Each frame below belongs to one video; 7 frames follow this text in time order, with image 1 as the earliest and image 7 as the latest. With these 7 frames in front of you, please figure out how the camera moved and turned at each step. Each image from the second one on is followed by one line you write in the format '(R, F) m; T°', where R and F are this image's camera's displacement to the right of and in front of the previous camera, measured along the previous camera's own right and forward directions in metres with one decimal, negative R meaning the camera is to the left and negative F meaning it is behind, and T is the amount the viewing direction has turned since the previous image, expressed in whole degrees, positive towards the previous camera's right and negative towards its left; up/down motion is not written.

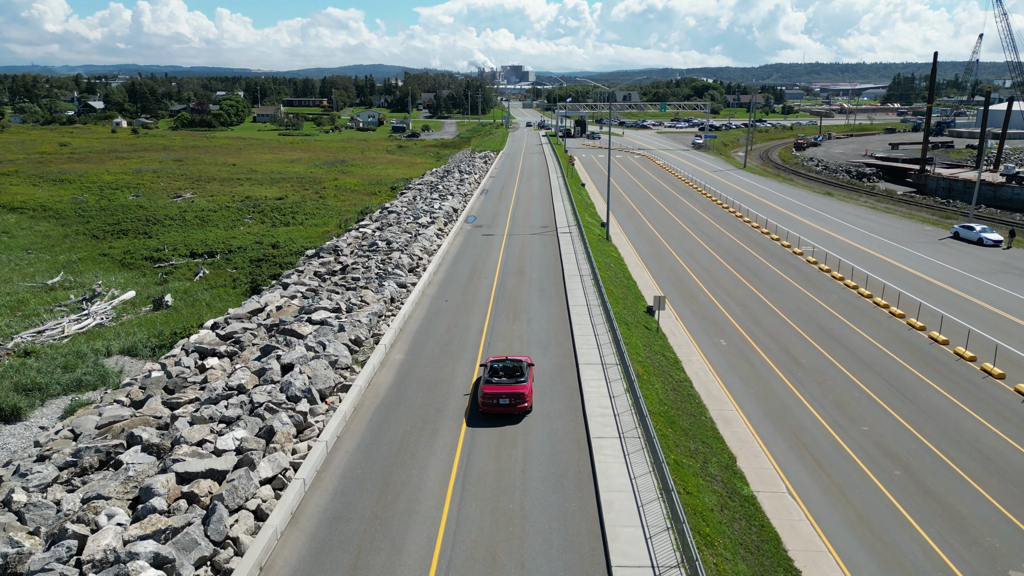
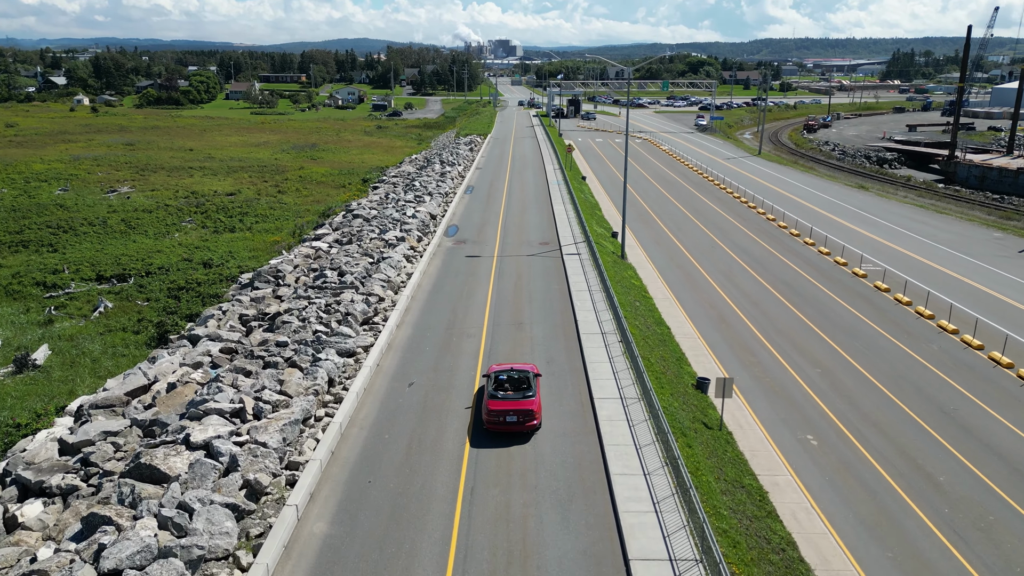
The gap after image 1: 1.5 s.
(-0.2, +9.4) m; +1°
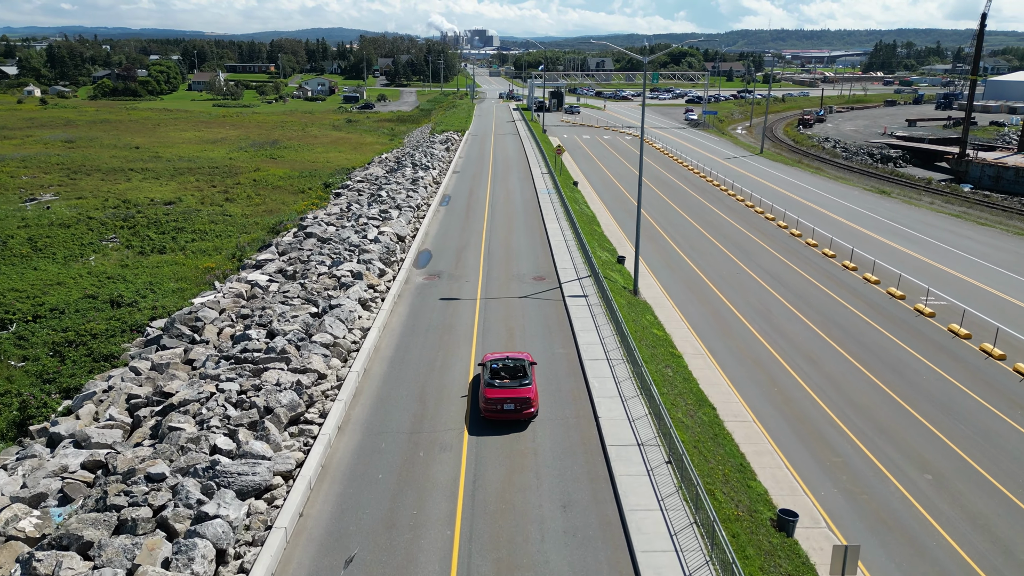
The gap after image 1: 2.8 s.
(-0.3, +7.4) m; +2°
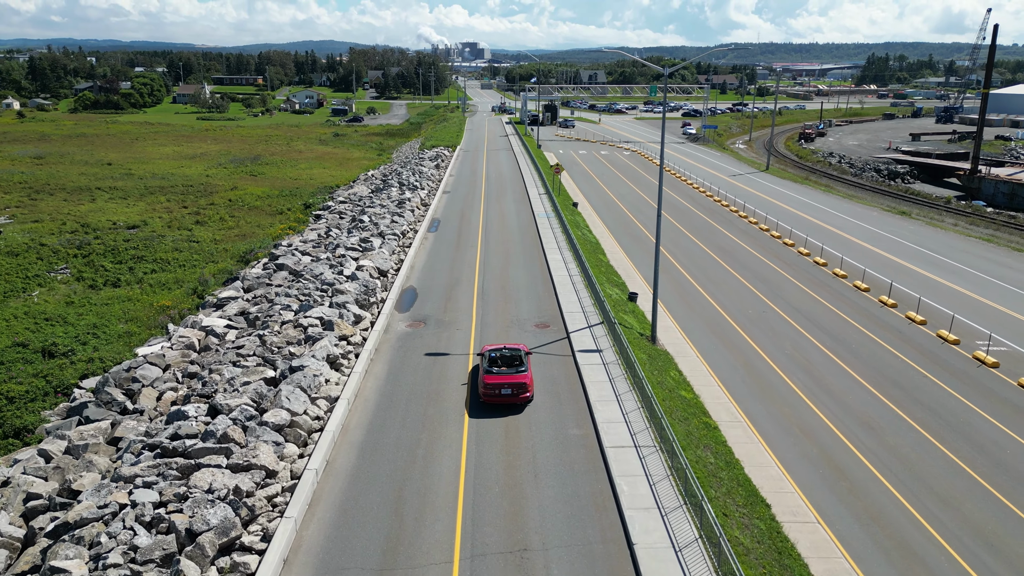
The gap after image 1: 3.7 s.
(-0.2, +4.2) m; +1°
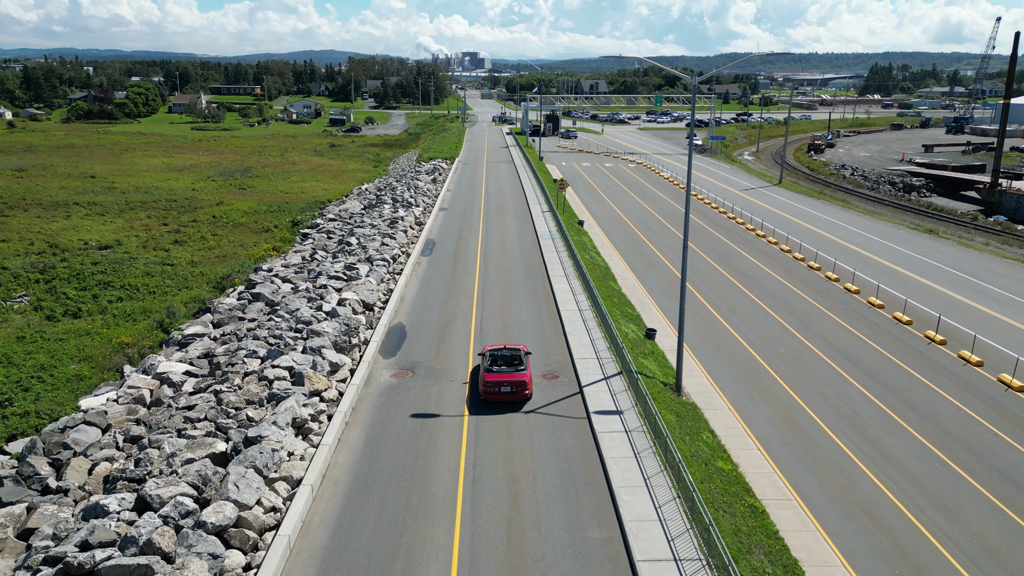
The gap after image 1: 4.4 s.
(-0.1, +3.5) m; 0°
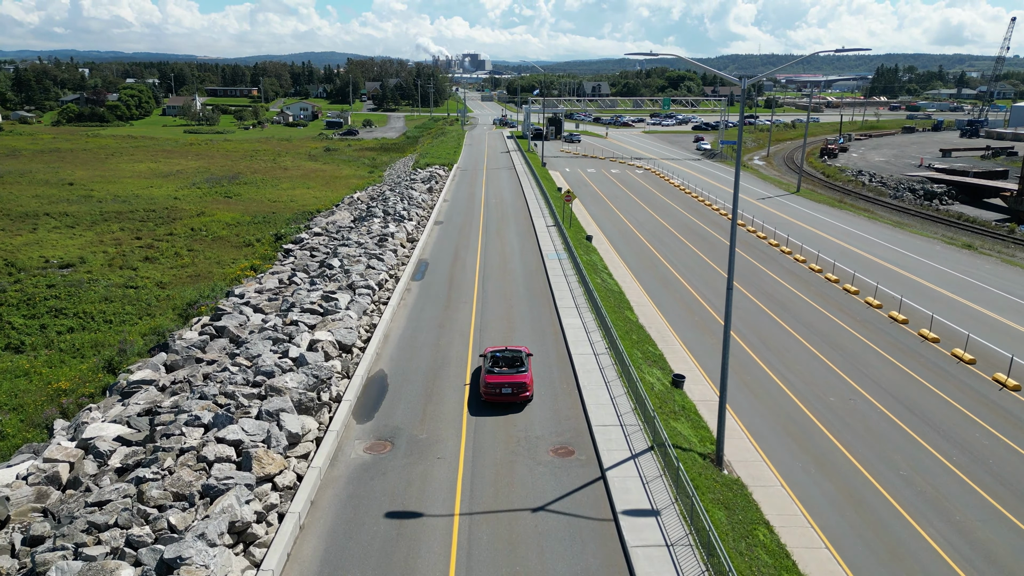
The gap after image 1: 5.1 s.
(-0.1, +4.1) m; 0°
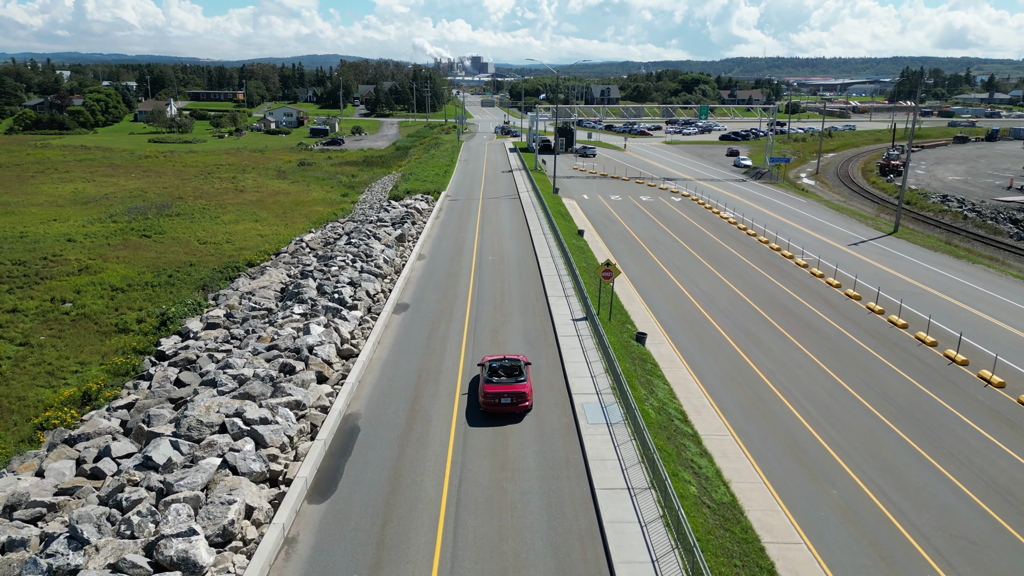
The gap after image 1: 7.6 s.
(-0.1, +16.4) m; 0°
